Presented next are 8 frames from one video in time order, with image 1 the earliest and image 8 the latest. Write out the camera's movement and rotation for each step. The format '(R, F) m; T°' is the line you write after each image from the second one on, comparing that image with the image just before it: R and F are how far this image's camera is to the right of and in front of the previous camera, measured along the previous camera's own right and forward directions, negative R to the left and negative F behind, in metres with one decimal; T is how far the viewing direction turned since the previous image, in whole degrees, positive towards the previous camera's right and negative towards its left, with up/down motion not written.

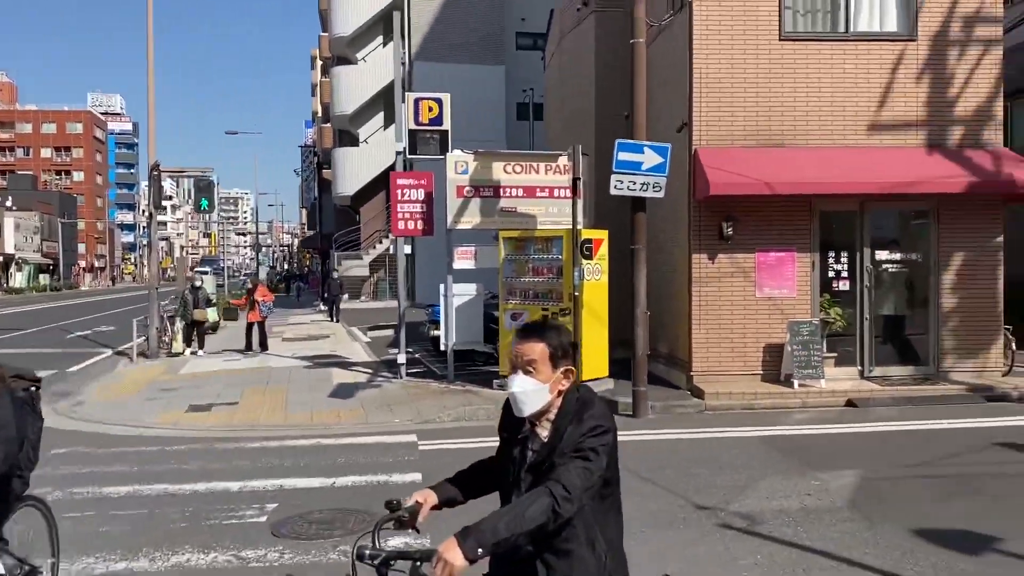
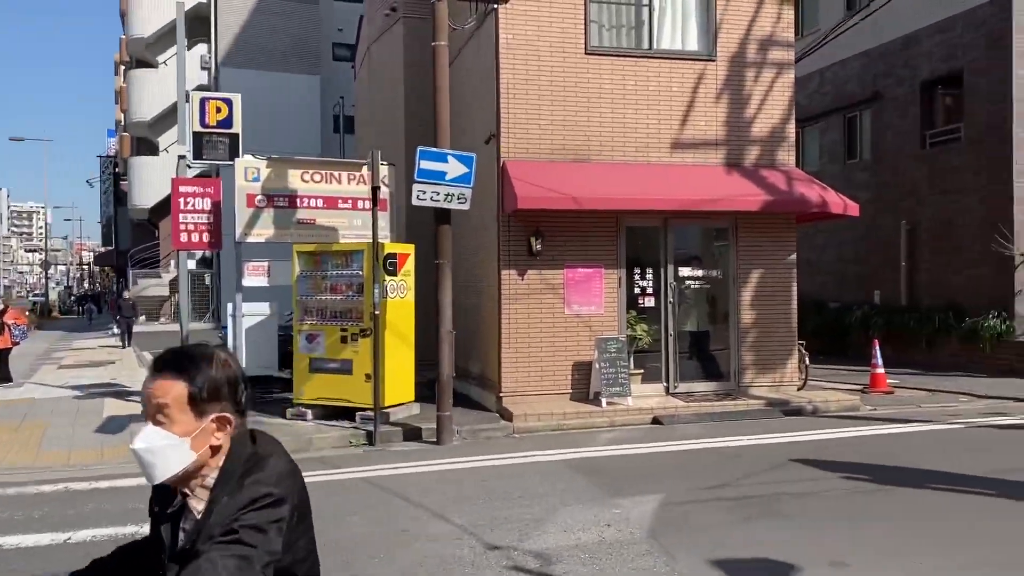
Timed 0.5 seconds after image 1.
(+0.4, +0.7) m; +11°
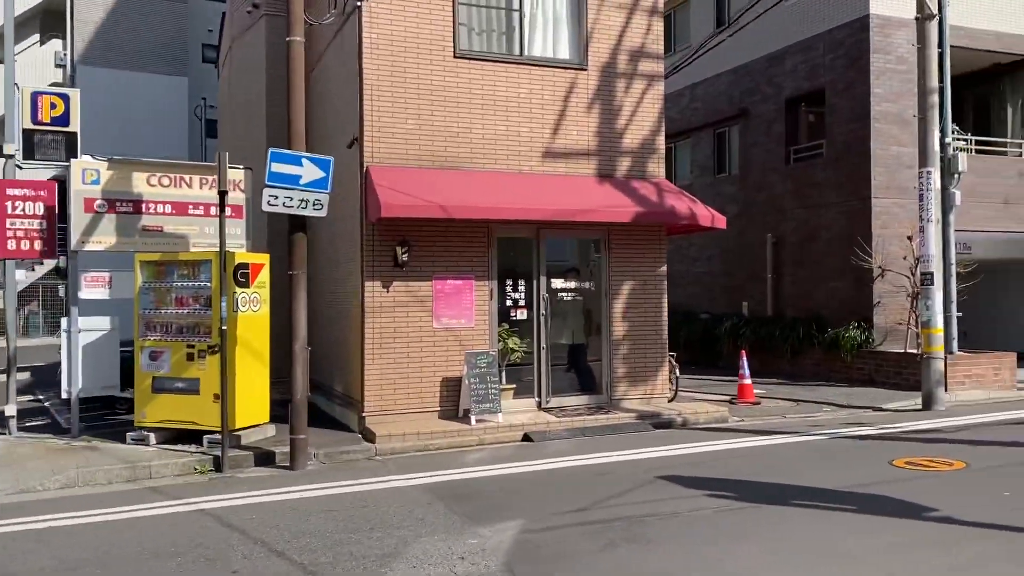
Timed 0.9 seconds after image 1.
(+0.3, +0.5) m; +8°
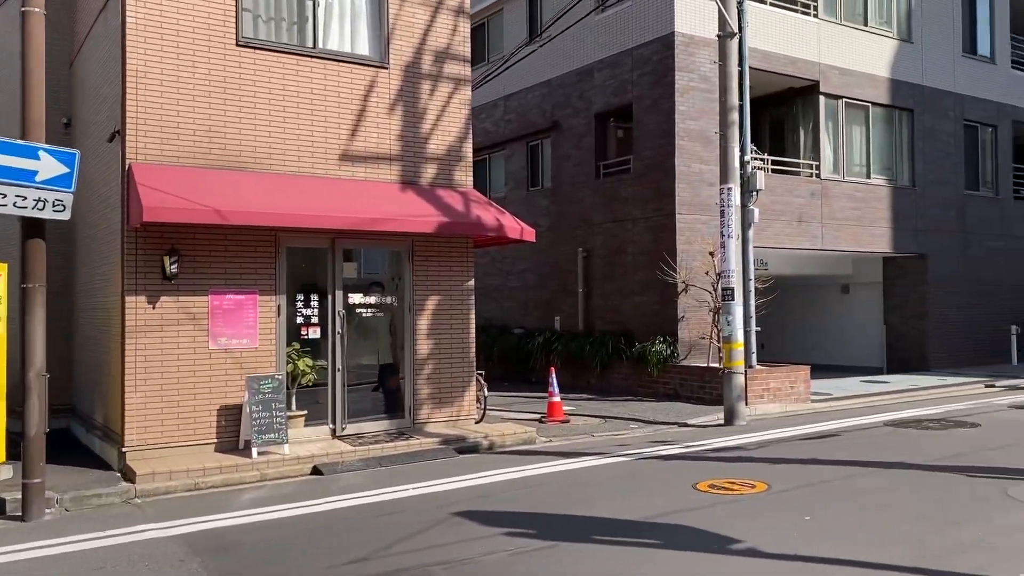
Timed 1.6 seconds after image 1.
(+0.4, +0.8) m; +12°
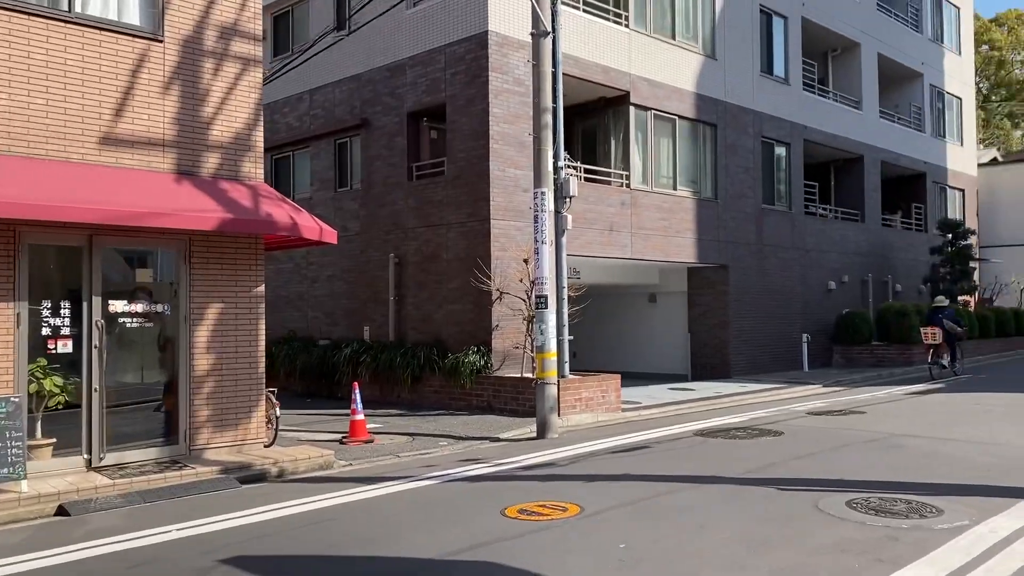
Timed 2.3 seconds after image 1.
(+0.2, +0.9) m; +12°
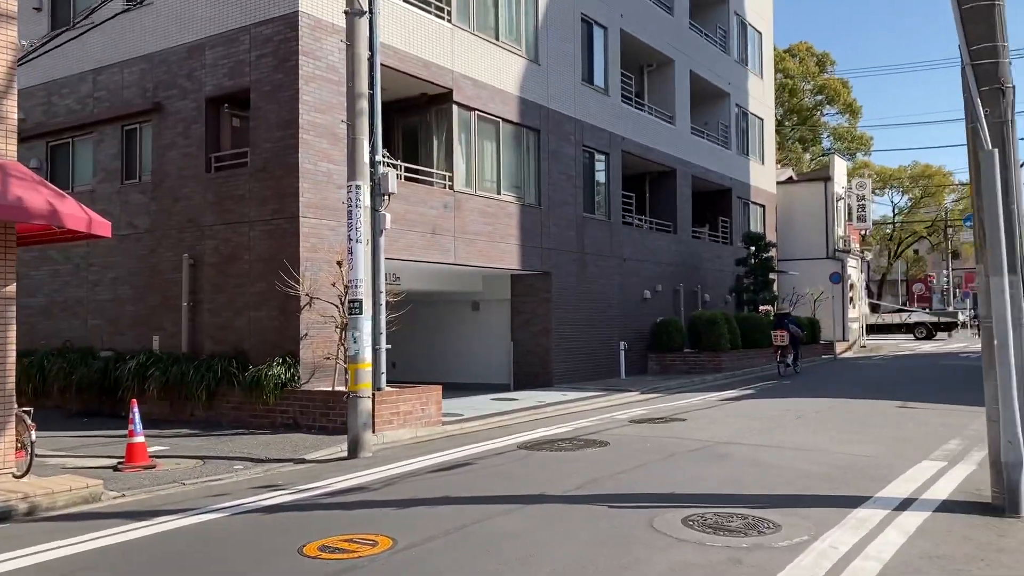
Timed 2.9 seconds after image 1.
(+0.1, +0.9) m; +12°
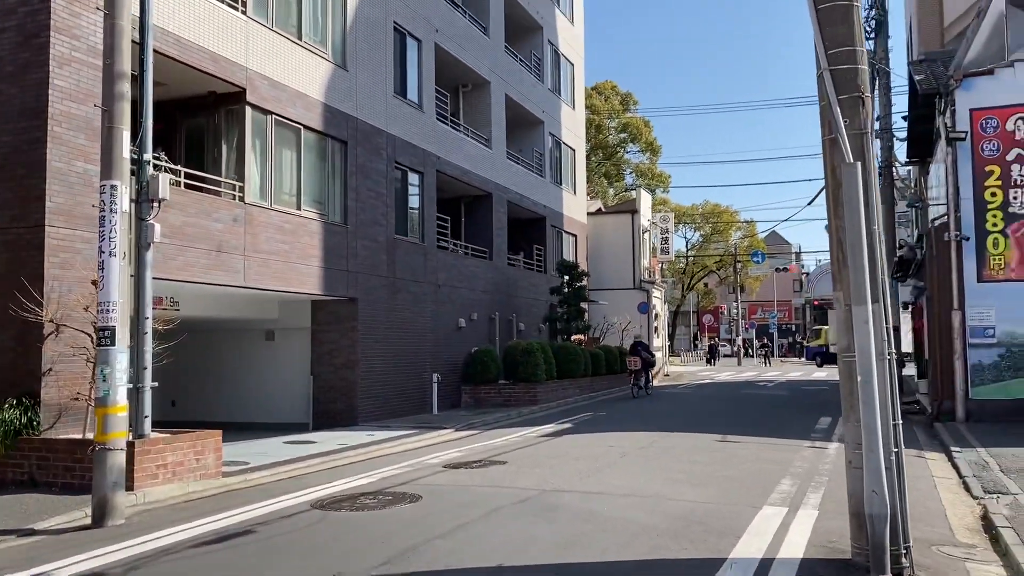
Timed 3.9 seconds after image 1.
(+0.1, +1.4) m; +13°
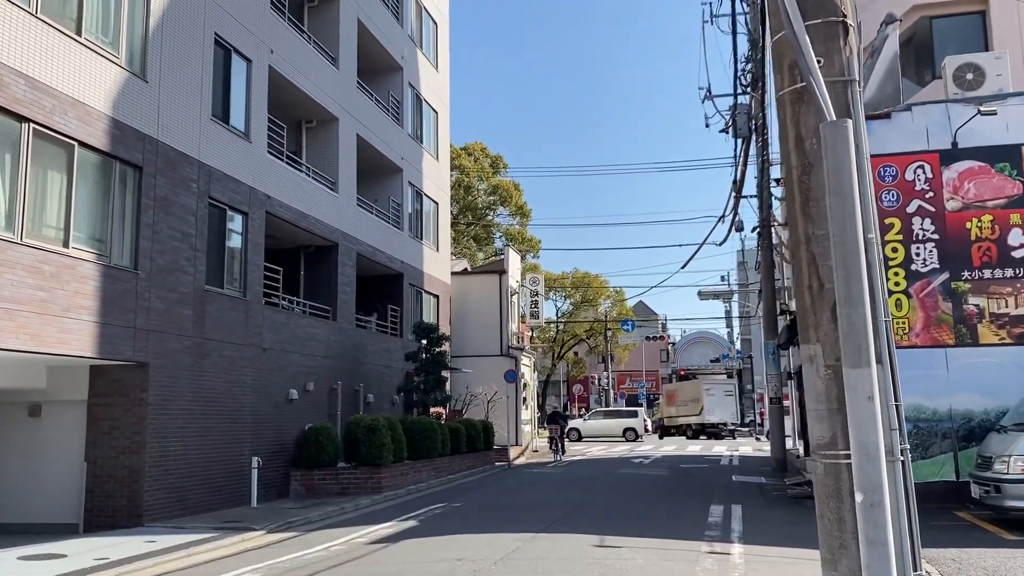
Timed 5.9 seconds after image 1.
(+0.5, +2.8) m; +8°
